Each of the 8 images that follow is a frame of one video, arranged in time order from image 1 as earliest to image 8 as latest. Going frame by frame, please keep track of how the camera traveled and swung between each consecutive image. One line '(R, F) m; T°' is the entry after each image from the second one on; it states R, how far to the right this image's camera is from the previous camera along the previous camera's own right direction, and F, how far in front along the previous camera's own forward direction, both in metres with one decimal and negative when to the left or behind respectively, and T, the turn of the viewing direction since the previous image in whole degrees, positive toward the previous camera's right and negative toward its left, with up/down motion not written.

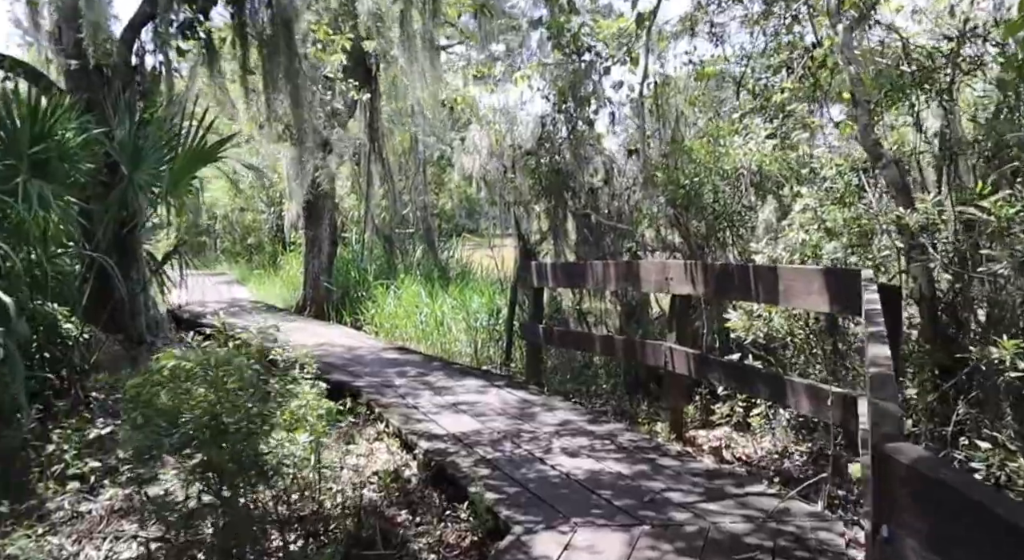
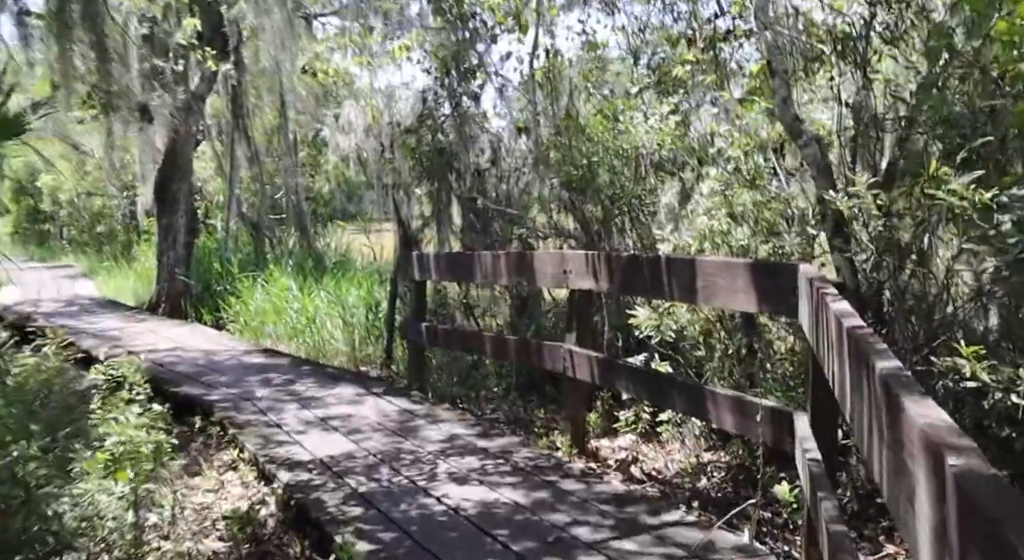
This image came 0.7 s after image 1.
(0.0, +0.5) m; +8°
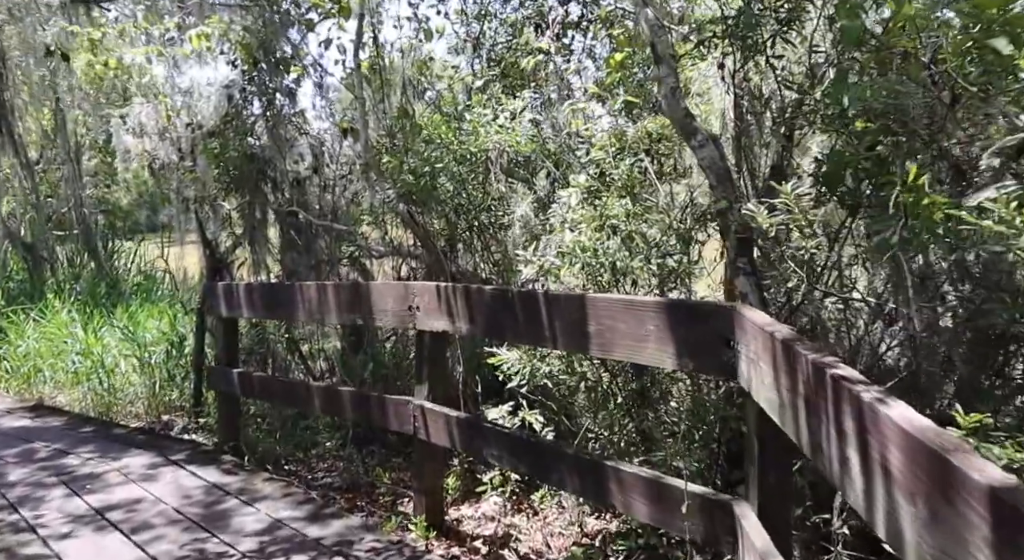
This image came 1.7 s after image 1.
(0.0, +0.7) m; +12°
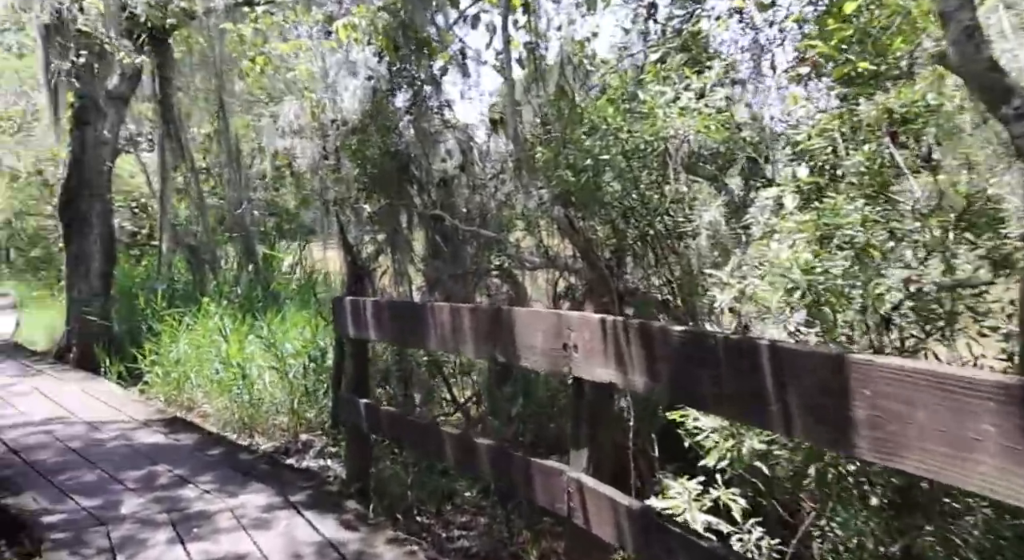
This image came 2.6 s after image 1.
(-0.1, +0.7) m; -11°
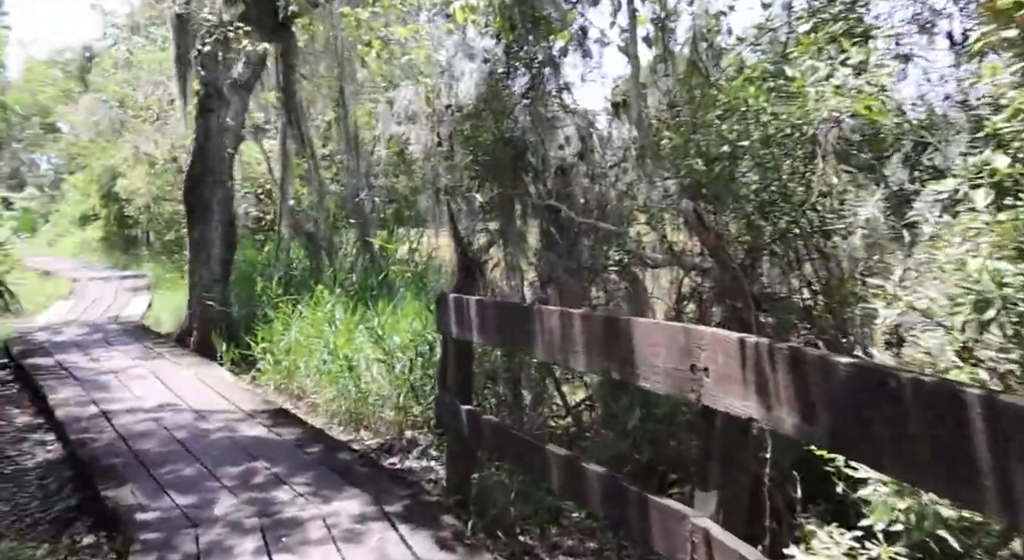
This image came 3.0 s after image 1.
(0.0, +0.3) m; -8°
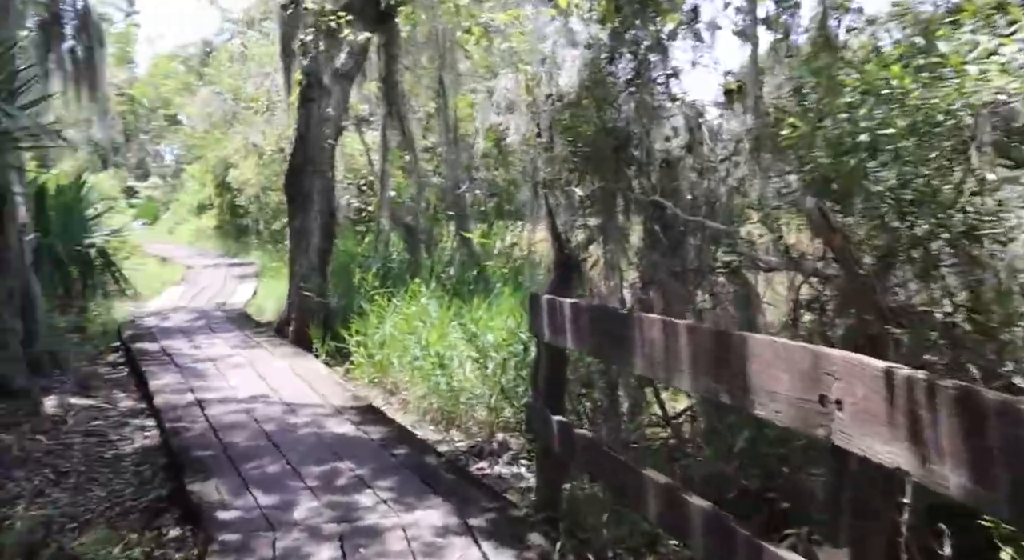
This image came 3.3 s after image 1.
(0.0, +0.2) m; -7°
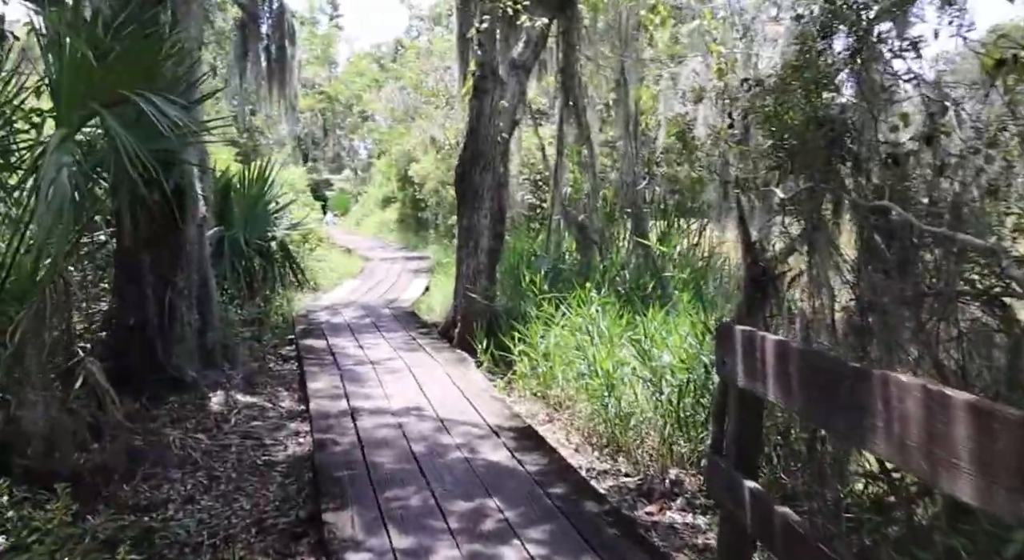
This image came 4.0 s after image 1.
(0.0, +0.5) m; -13°
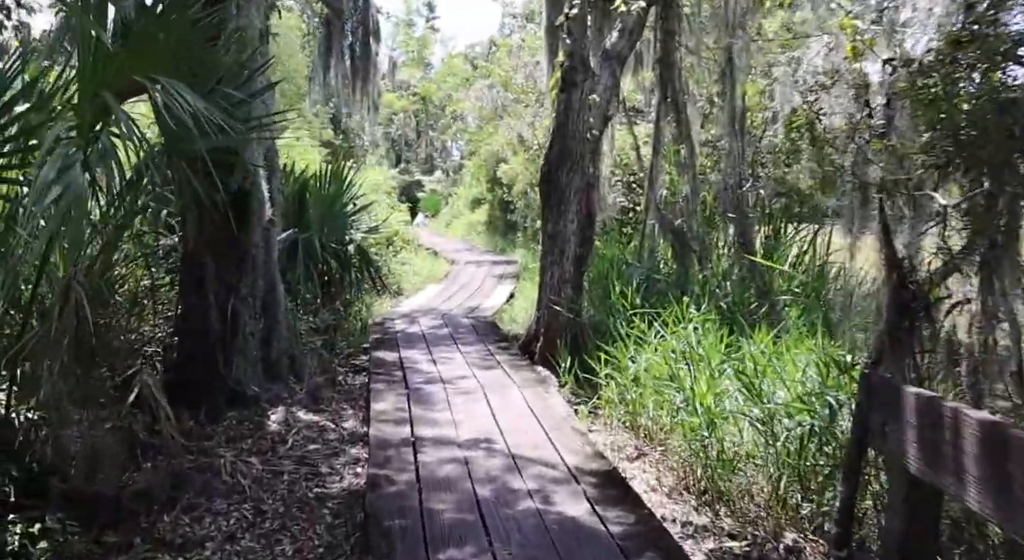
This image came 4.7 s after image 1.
(0.0, +0.5) m; -7°
